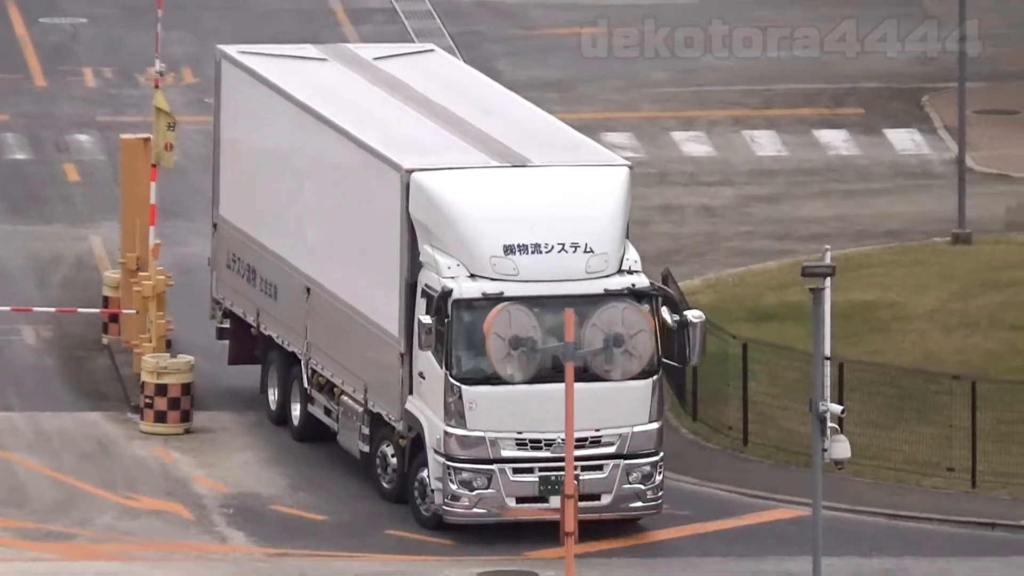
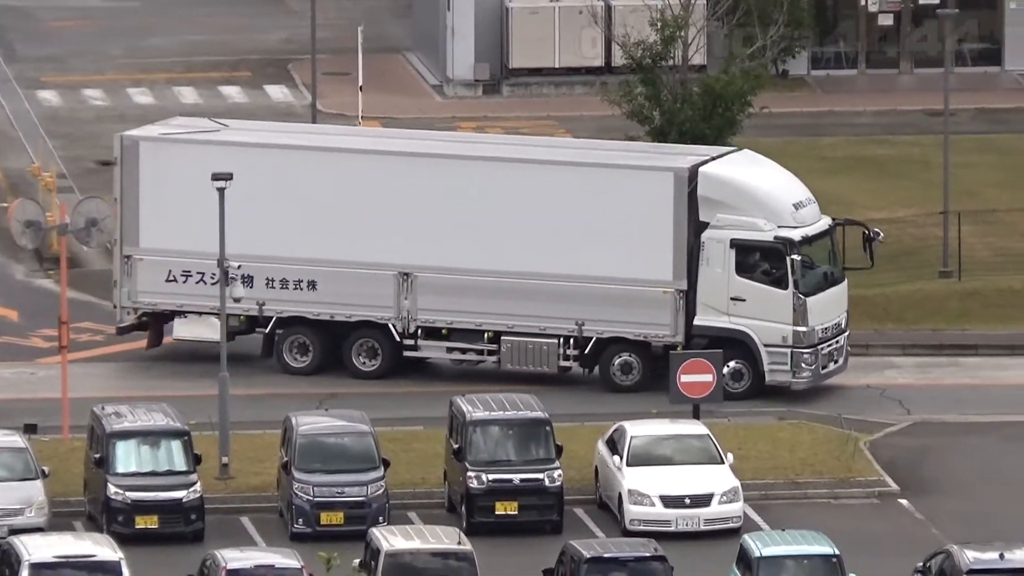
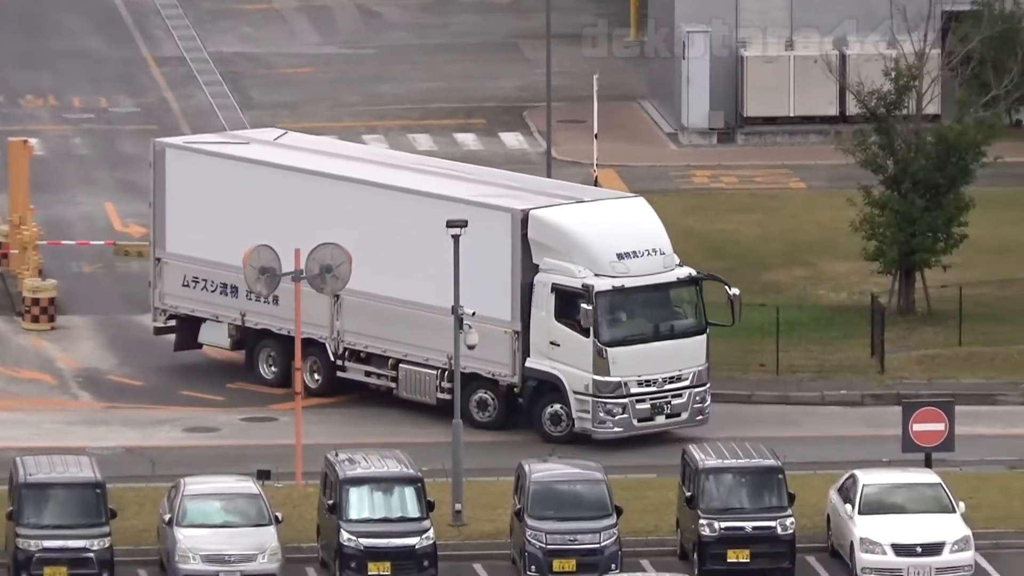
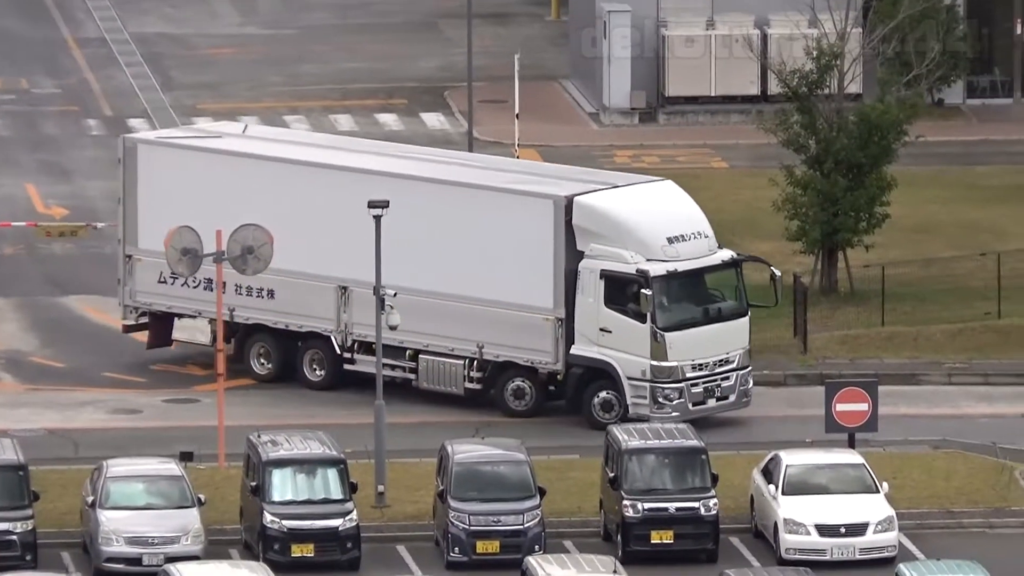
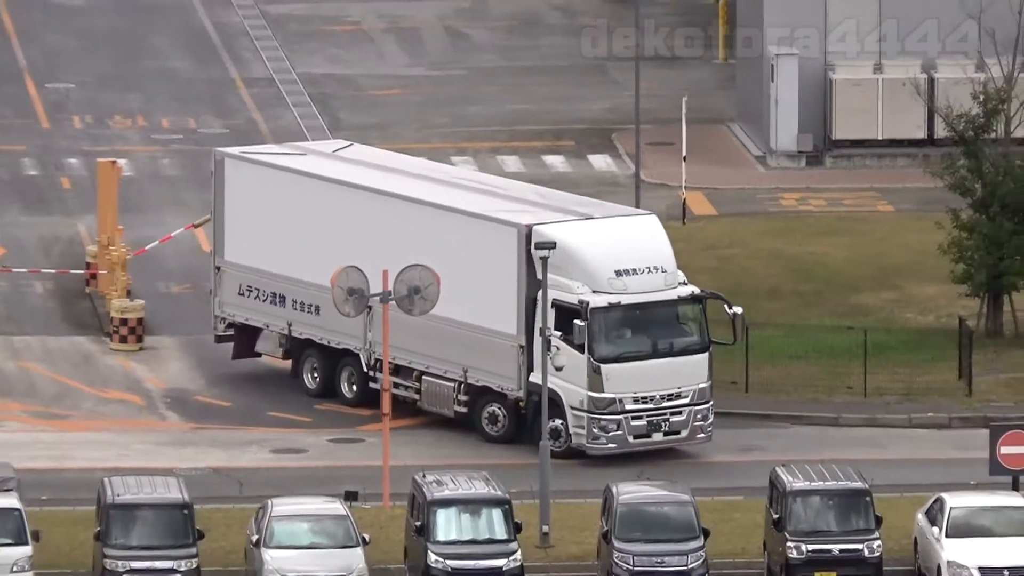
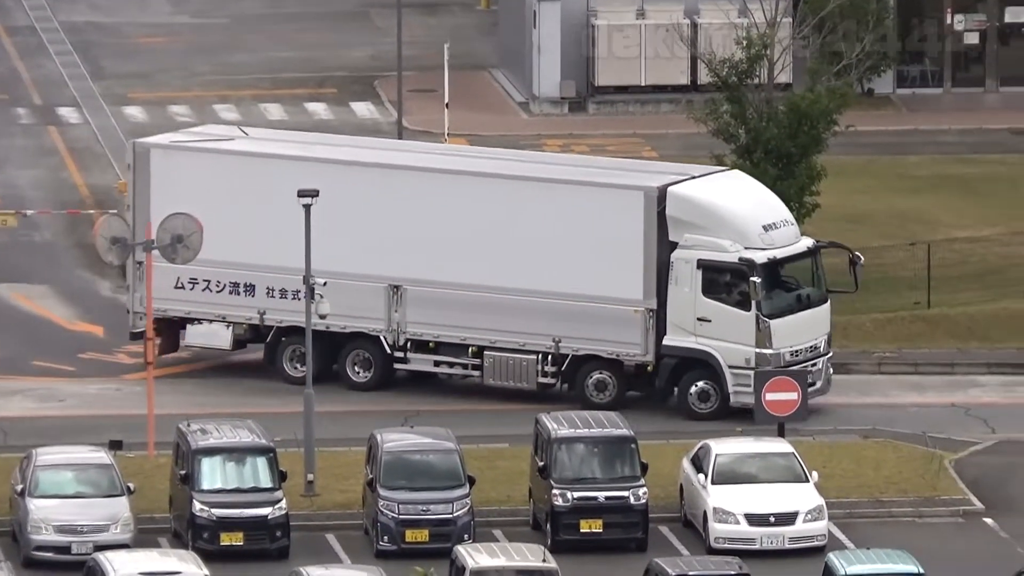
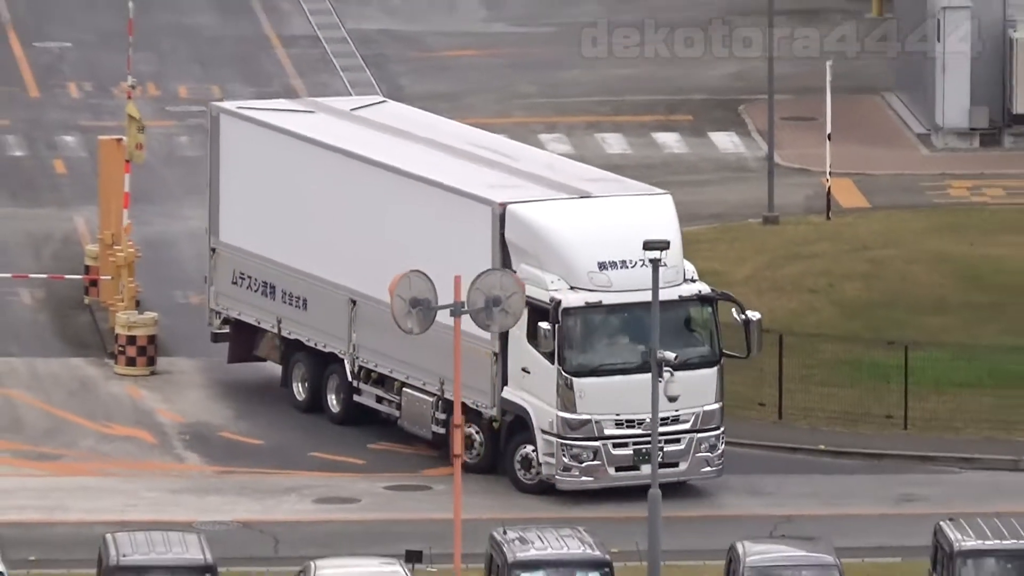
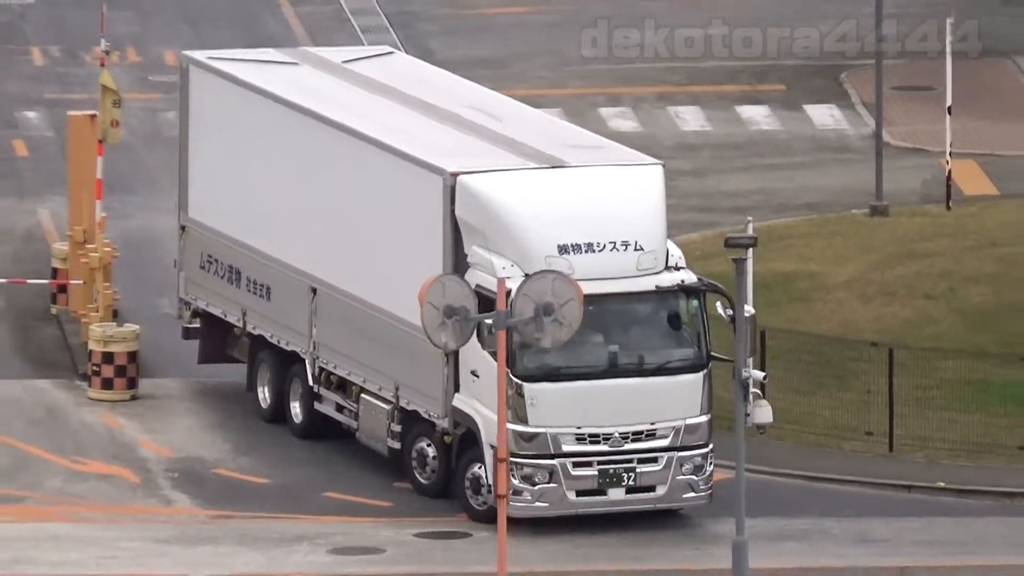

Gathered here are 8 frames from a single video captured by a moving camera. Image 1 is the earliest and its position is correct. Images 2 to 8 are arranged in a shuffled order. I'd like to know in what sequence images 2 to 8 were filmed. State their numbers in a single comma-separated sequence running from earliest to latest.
8, 7, 5, 3, 4, 6, 2
